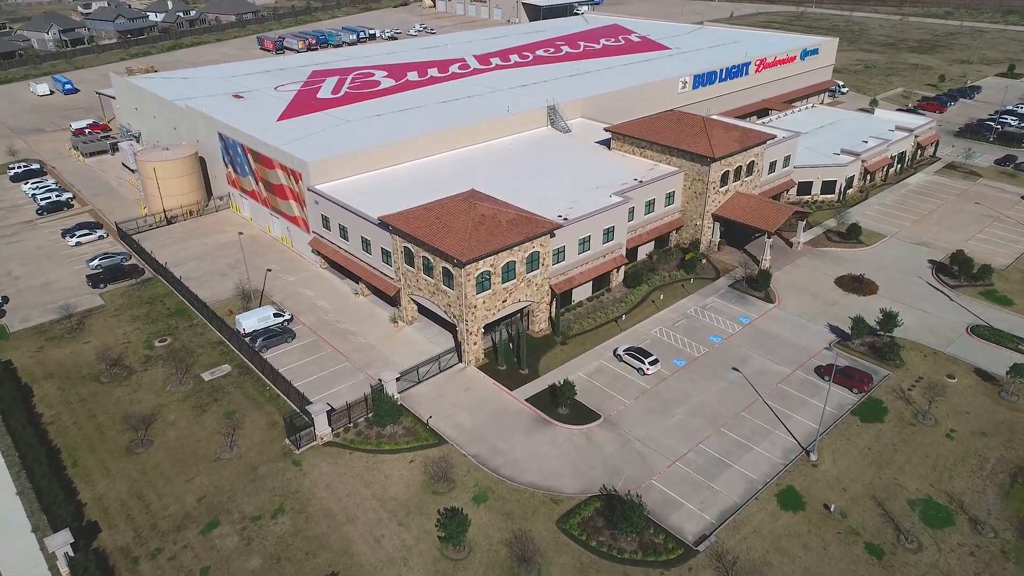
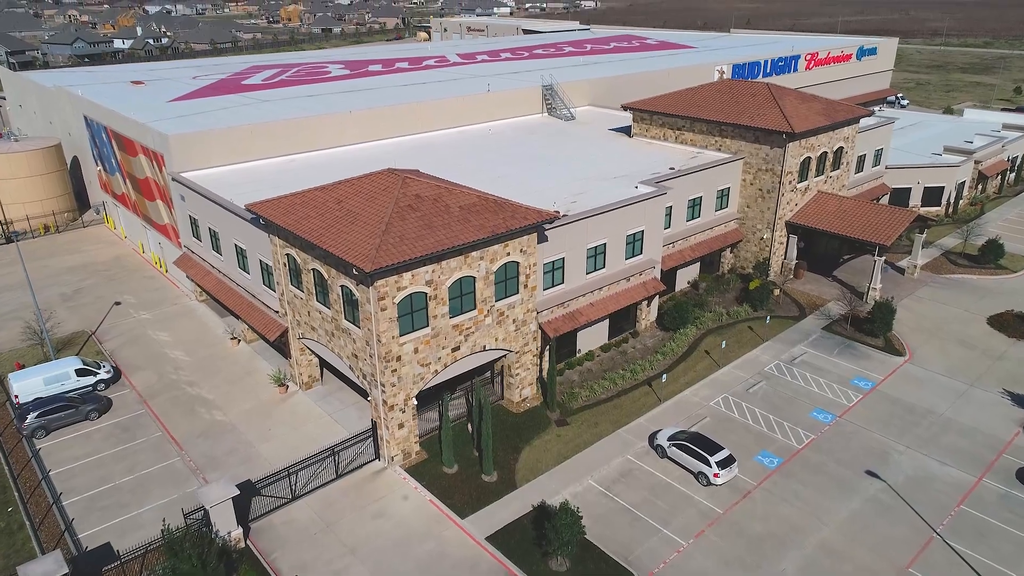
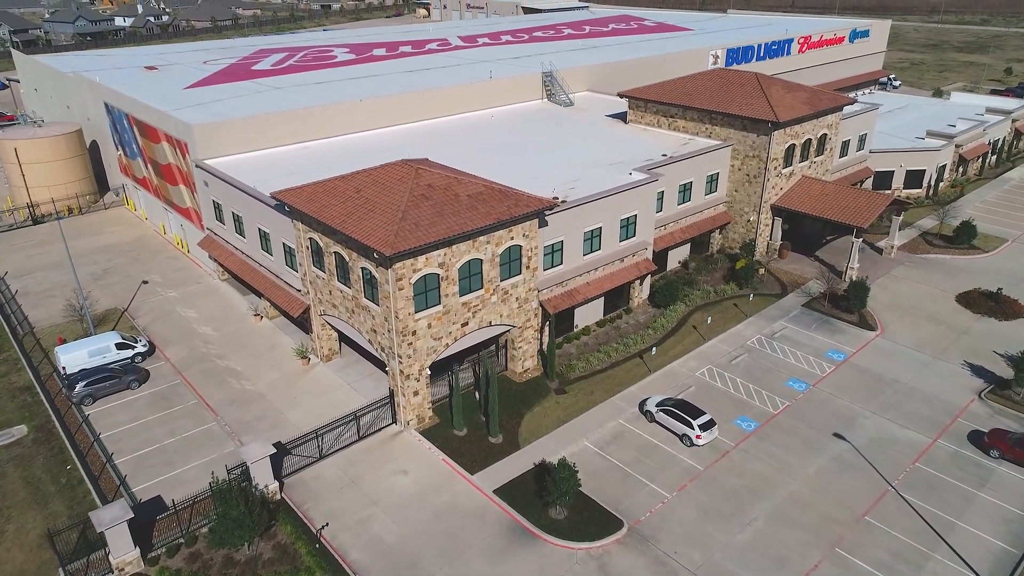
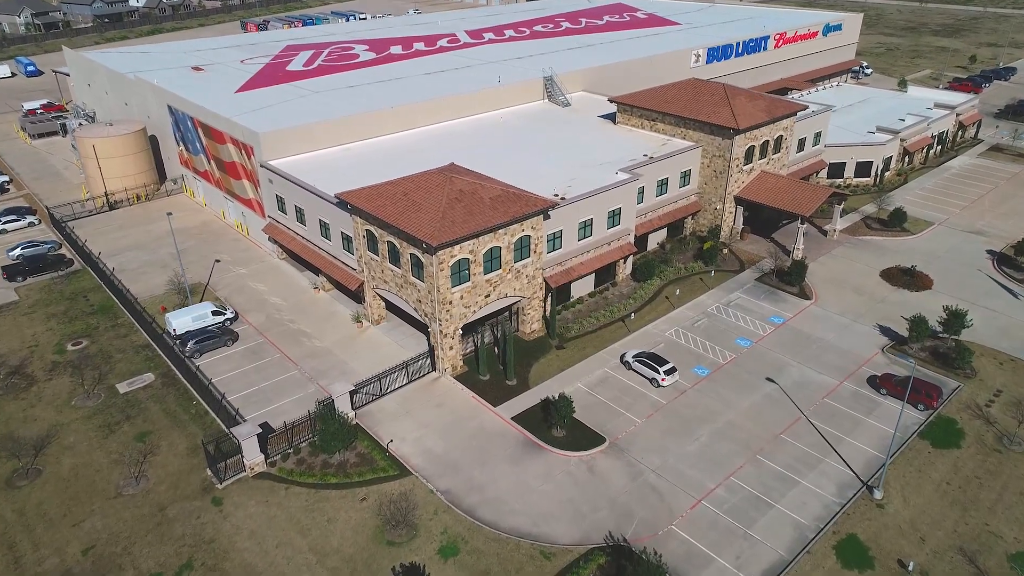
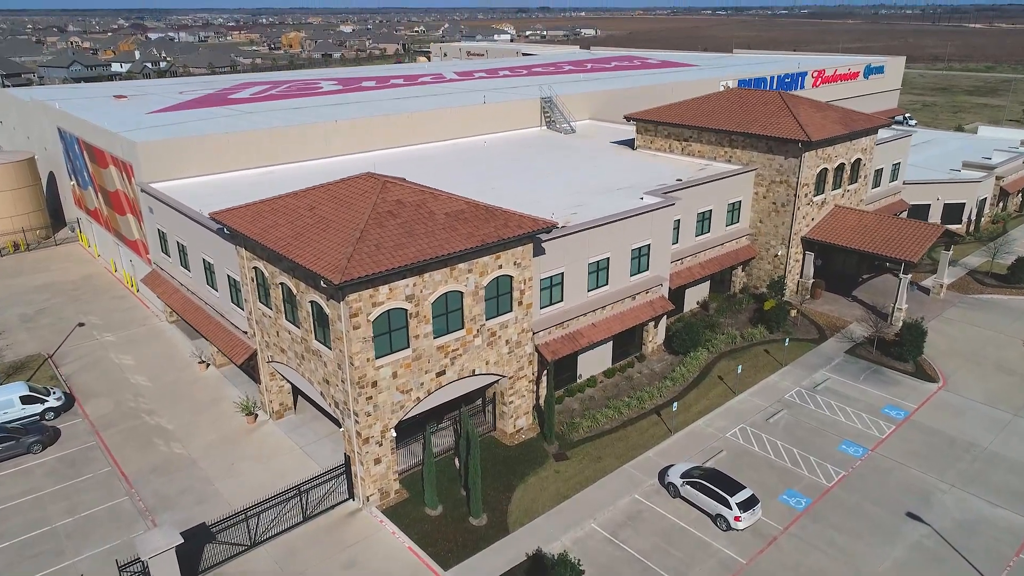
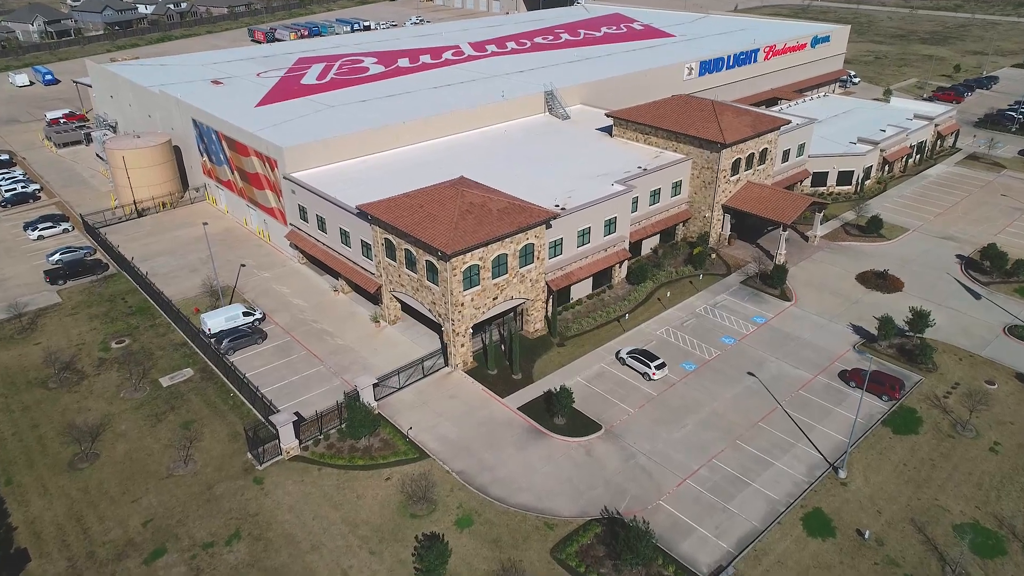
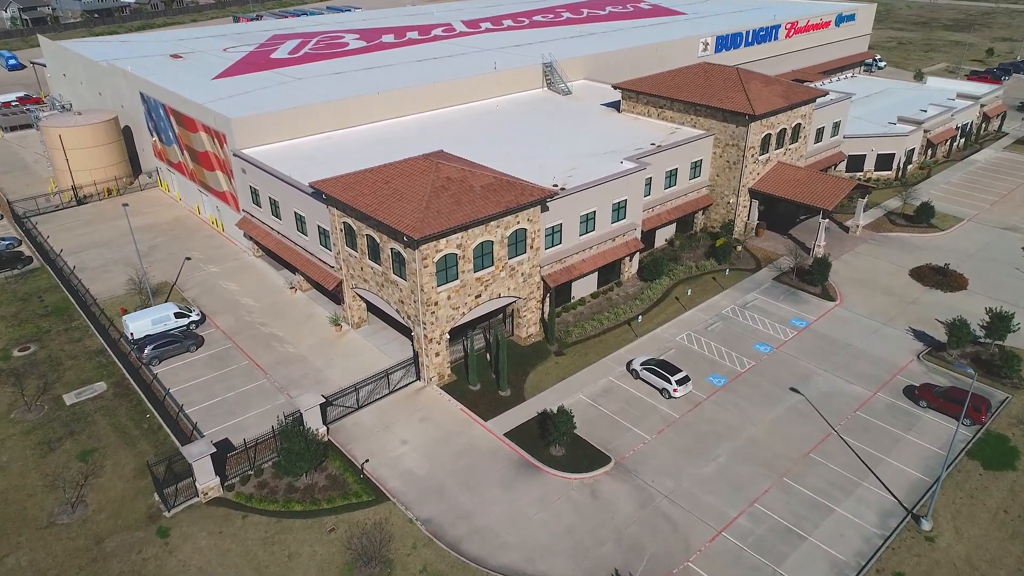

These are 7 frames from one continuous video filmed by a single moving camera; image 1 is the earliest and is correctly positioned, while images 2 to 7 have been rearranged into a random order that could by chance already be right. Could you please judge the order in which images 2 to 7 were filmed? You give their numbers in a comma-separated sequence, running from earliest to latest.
6, 4, 7, 3, 2, 5
